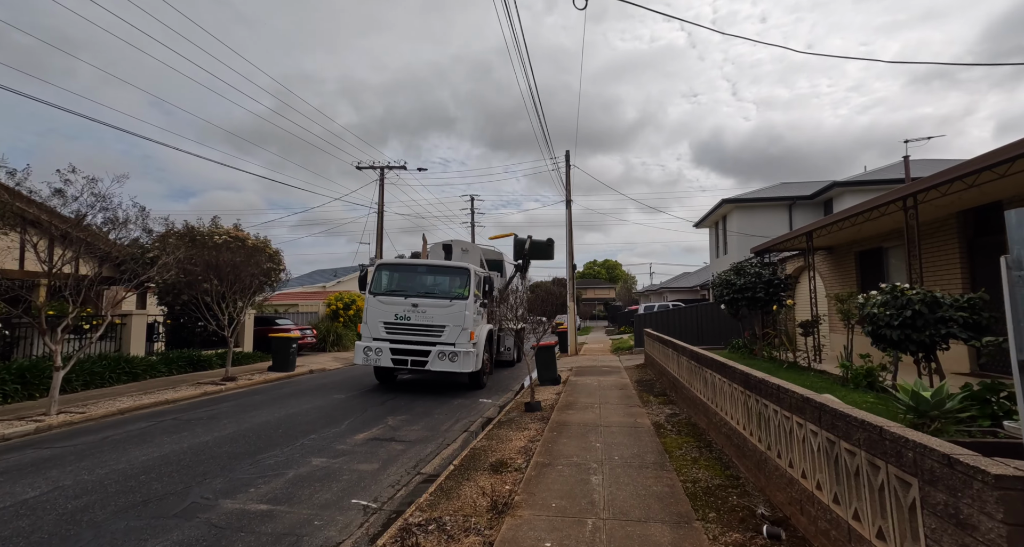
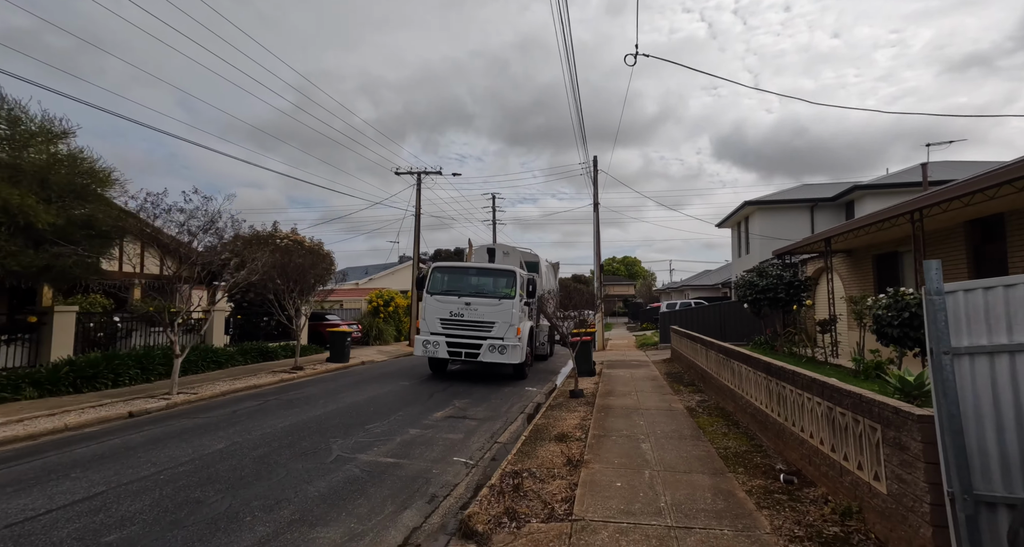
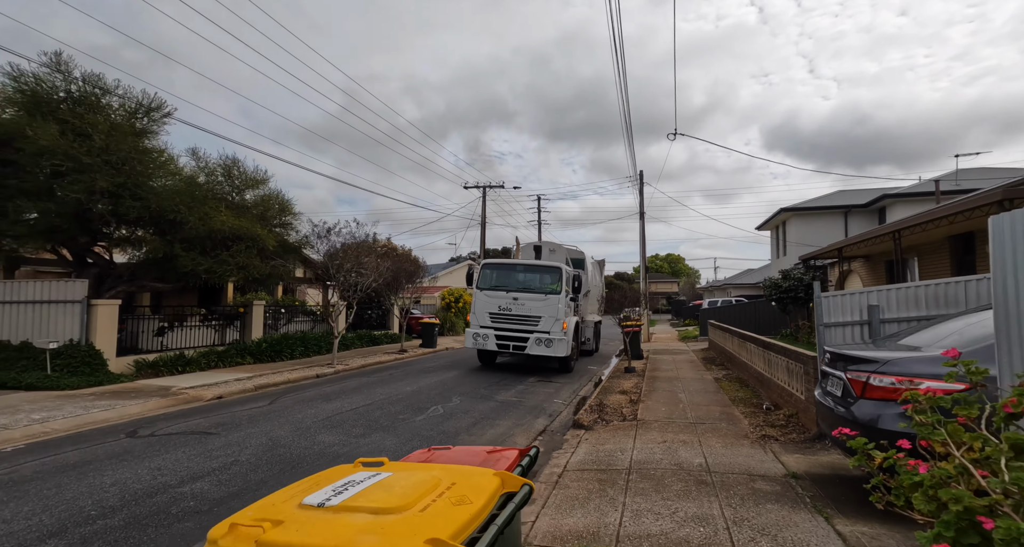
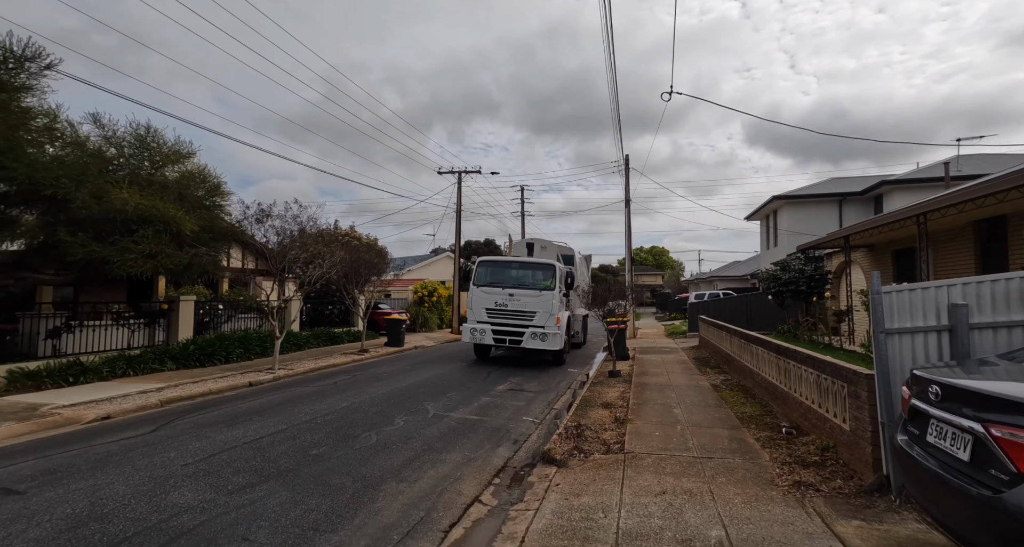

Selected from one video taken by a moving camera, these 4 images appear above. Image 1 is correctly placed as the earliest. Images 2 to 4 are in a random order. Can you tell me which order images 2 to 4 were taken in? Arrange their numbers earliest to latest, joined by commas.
2, 4, 3
